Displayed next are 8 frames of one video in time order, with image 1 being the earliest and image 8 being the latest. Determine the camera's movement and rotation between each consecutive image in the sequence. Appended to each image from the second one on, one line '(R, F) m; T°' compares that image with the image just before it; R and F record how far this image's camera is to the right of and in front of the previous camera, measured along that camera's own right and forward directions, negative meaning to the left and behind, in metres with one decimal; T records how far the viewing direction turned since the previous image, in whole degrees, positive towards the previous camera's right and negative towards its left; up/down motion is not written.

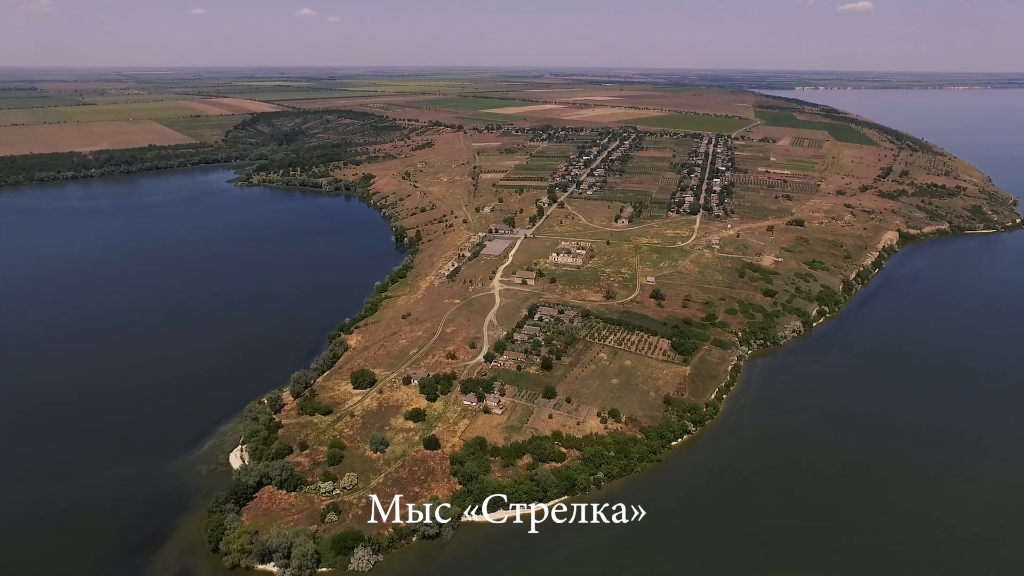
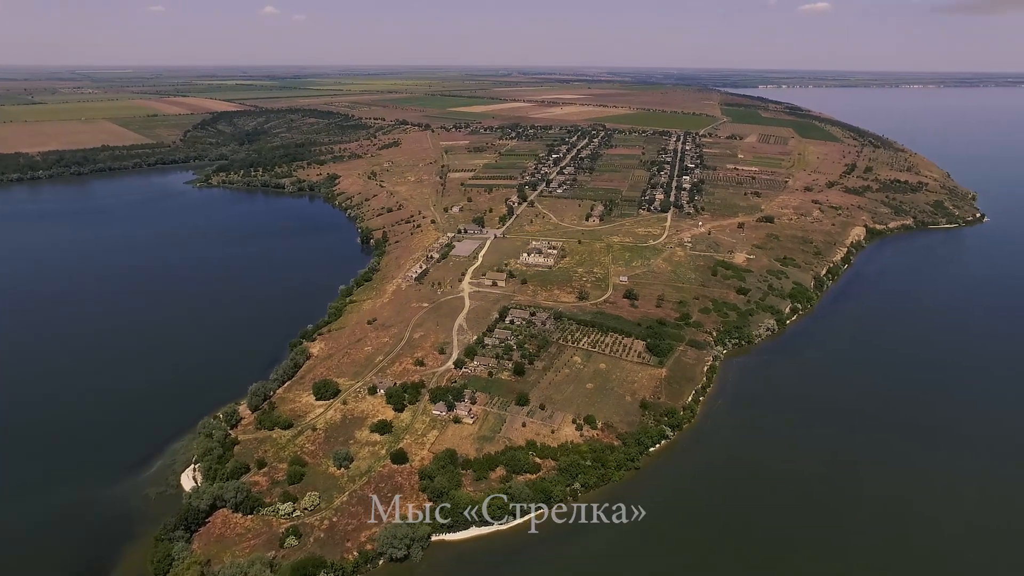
(+0.1, +1.8) m; +3°
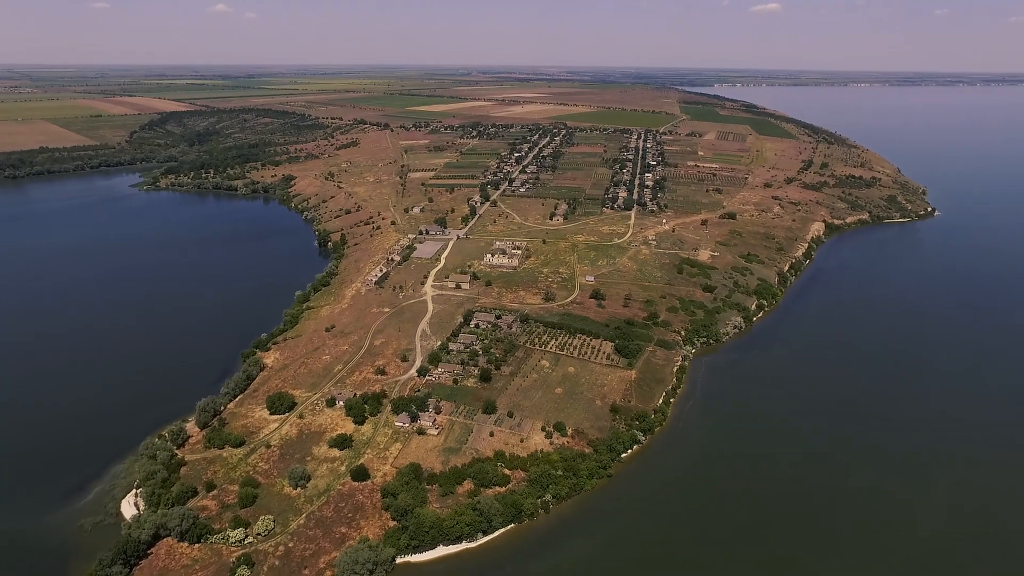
(0.0, +1.7) m; +3°
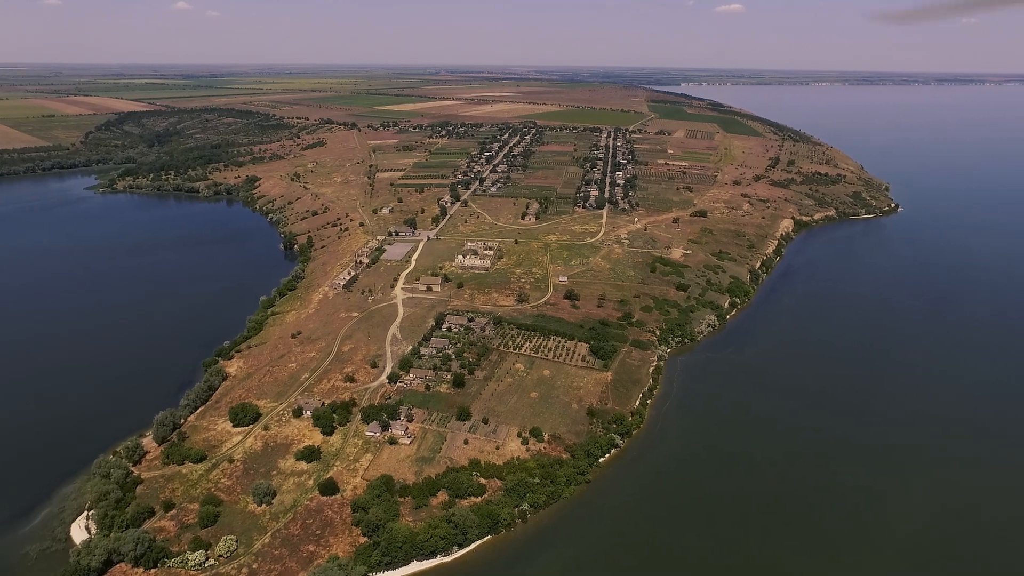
(0.0, +1.1) m; +3°
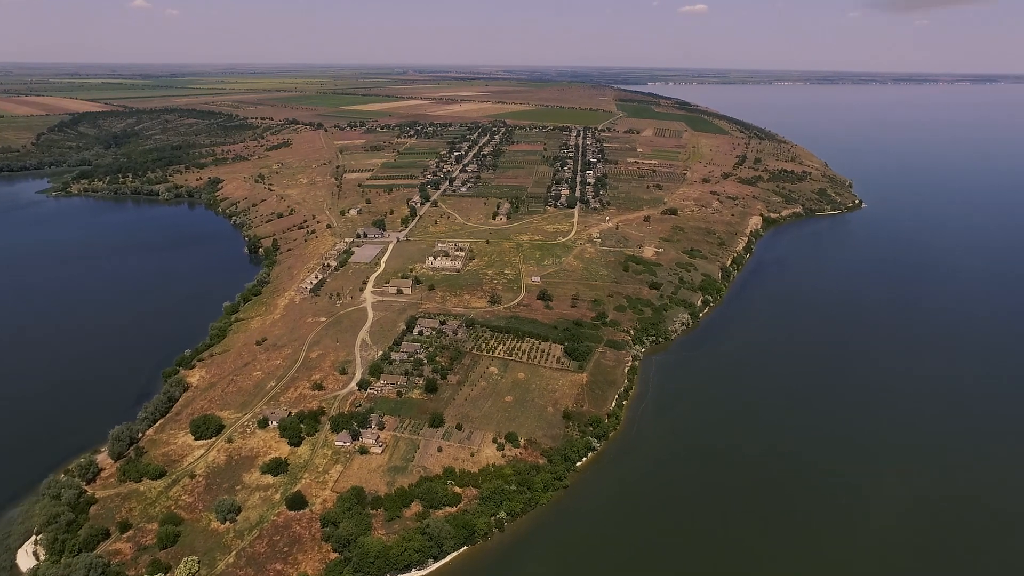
(-0.1, +0.9) m; +3°
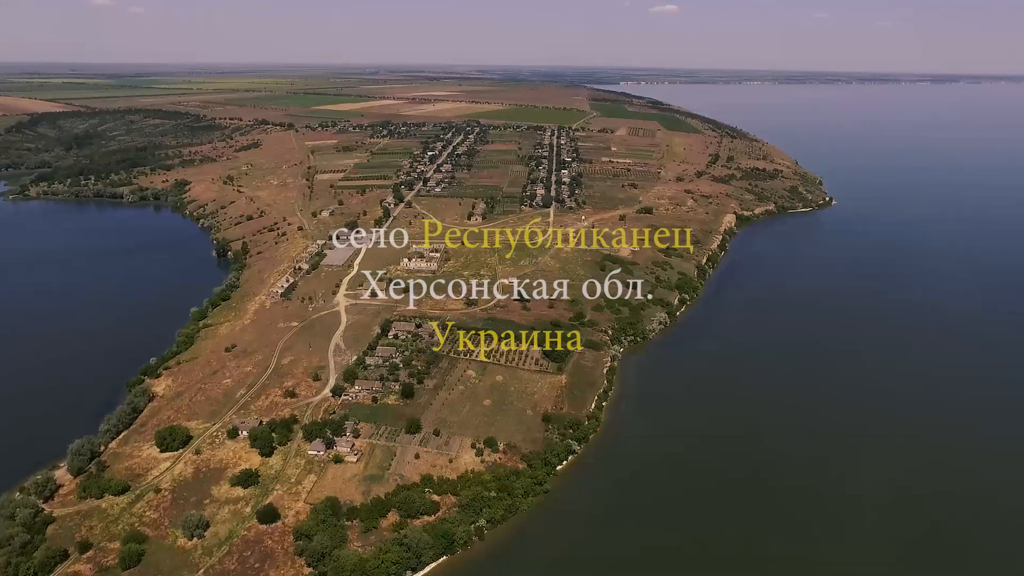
(-0.1, +0.7) m; +2°
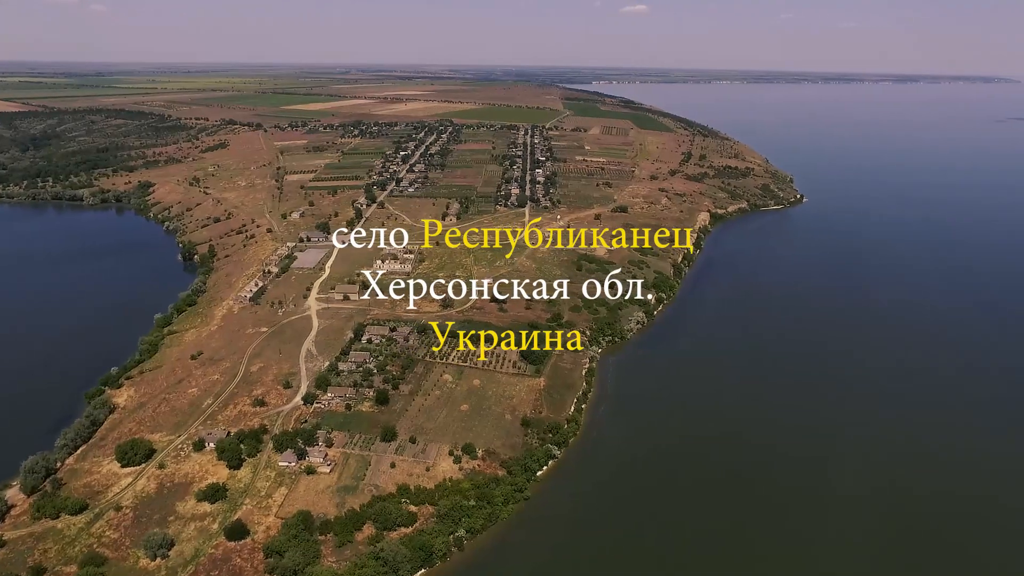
(-0.1, +0.9) m; +2°
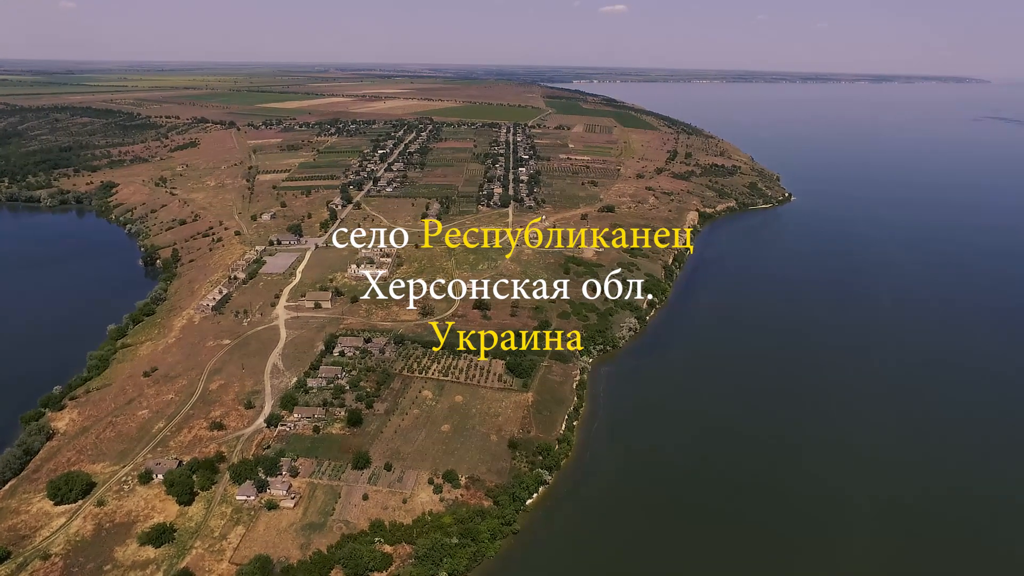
(-0.1, +3.5) m; +2°
